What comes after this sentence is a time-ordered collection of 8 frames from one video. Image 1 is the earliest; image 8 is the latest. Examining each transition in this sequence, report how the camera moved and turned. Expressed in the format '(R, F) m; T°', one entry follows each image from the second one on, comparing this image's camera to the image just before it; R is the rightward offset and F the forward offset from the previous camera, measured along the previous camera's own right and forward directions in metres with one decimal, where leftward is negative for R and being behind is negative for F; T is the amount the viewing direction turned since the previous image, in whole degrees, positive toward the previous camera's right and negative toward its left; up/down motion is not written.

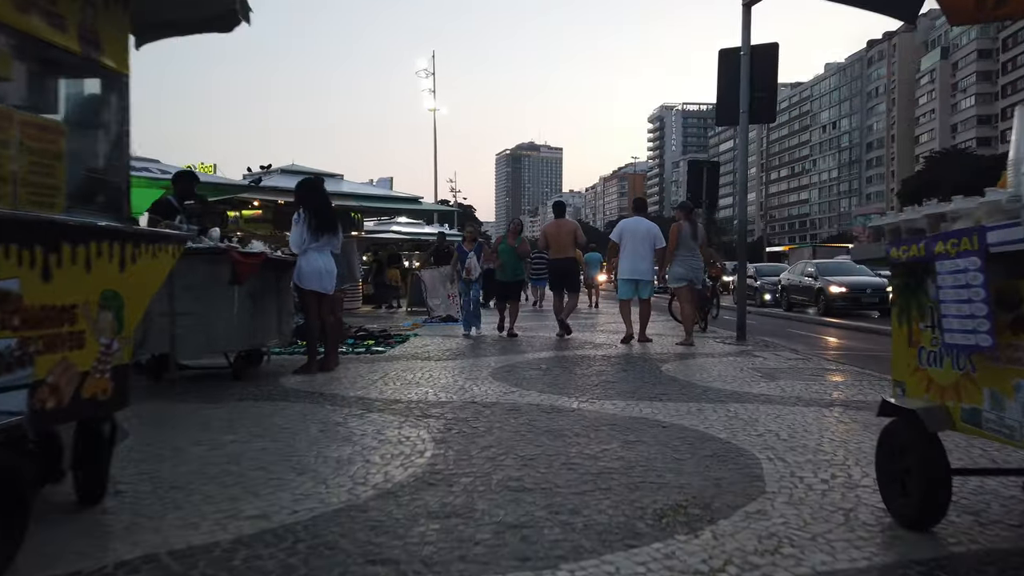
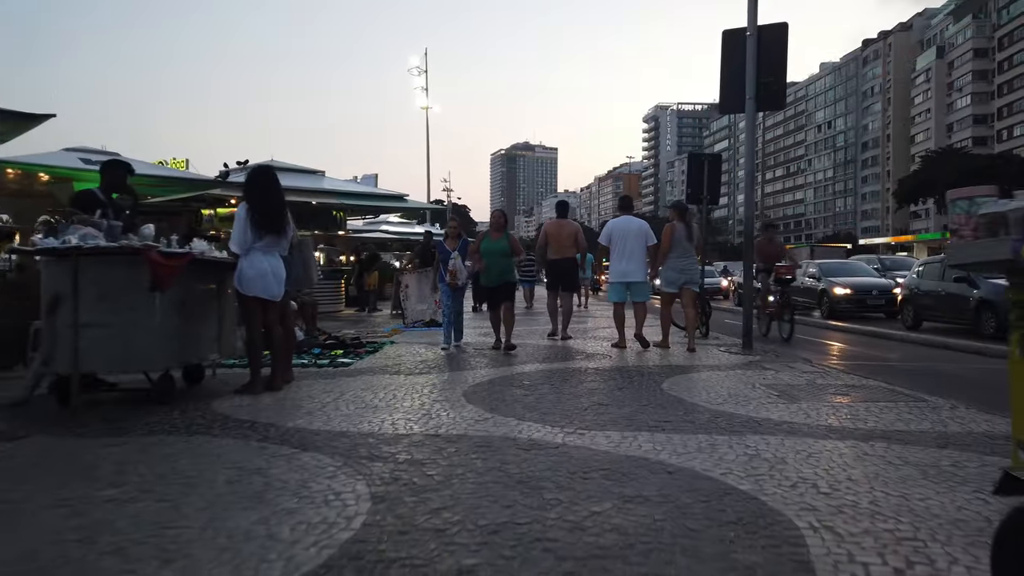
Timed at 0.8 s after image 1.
(+0.2, +1.0) m; 0°
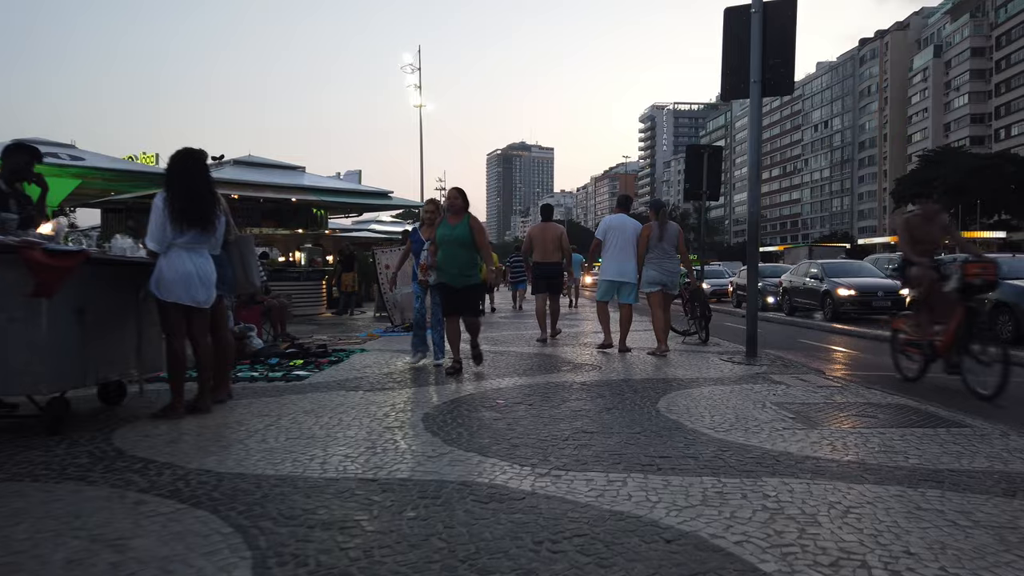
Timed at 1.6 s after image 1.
(+0.2, +1.0) m; 0°
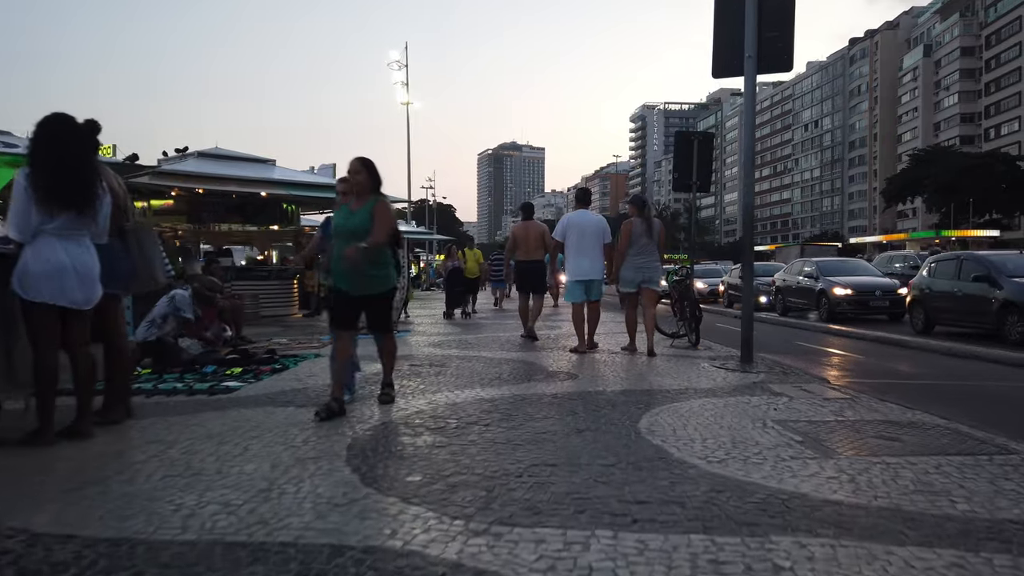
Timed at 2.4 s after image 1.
(+0.3, +1.0) m; +1°
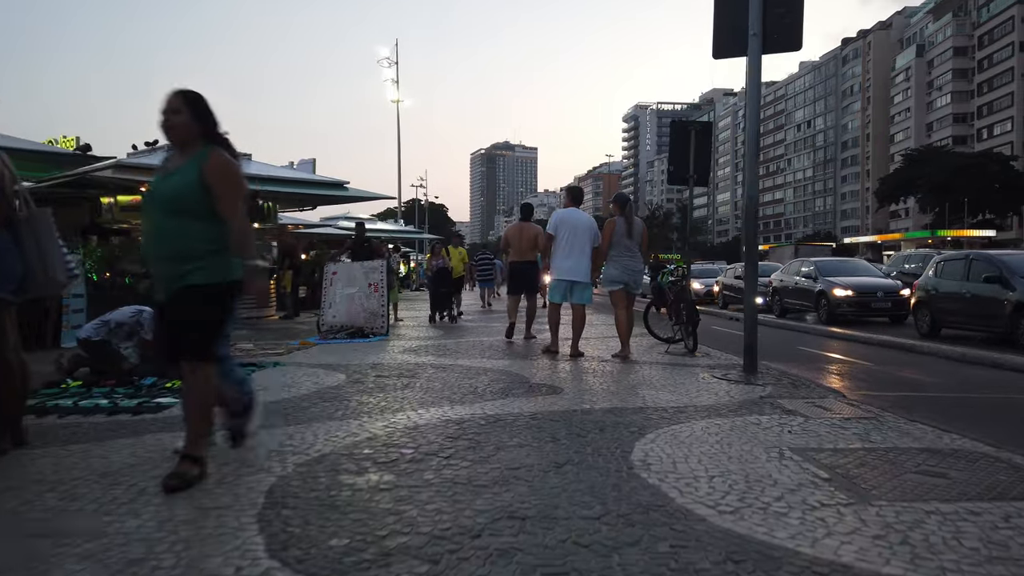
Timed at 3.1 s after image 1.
(+0.1, +0.8) m; +1°
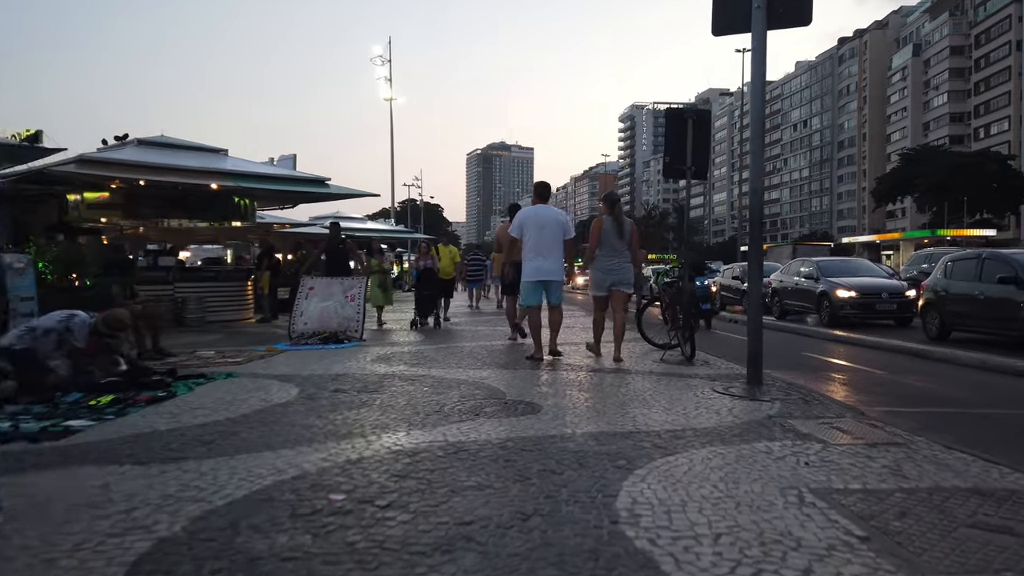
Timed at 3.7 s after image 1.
(+0.2, +0.8) m; 0°
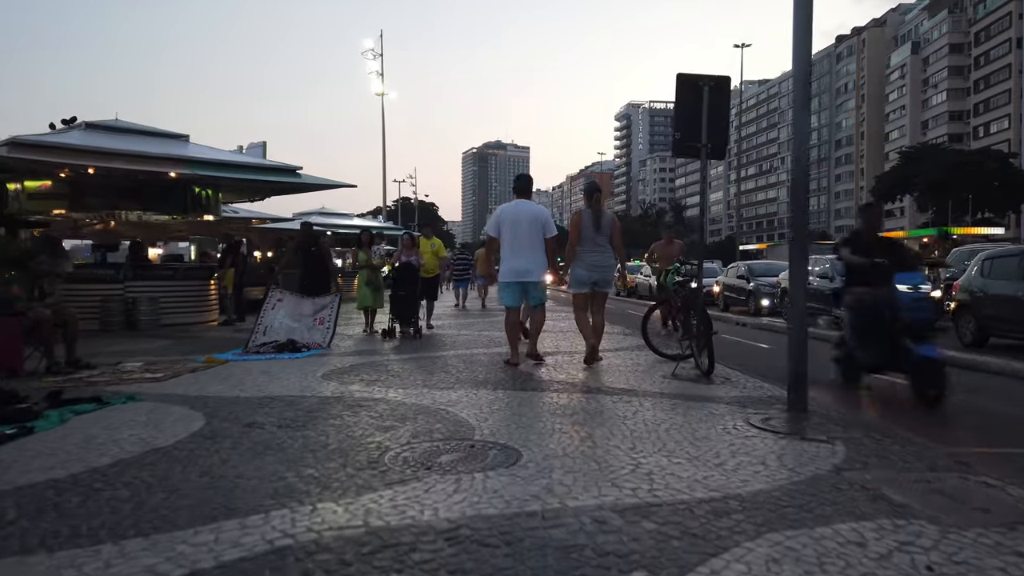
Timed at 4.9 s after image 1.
(+0.2, +1.6) m; 0°
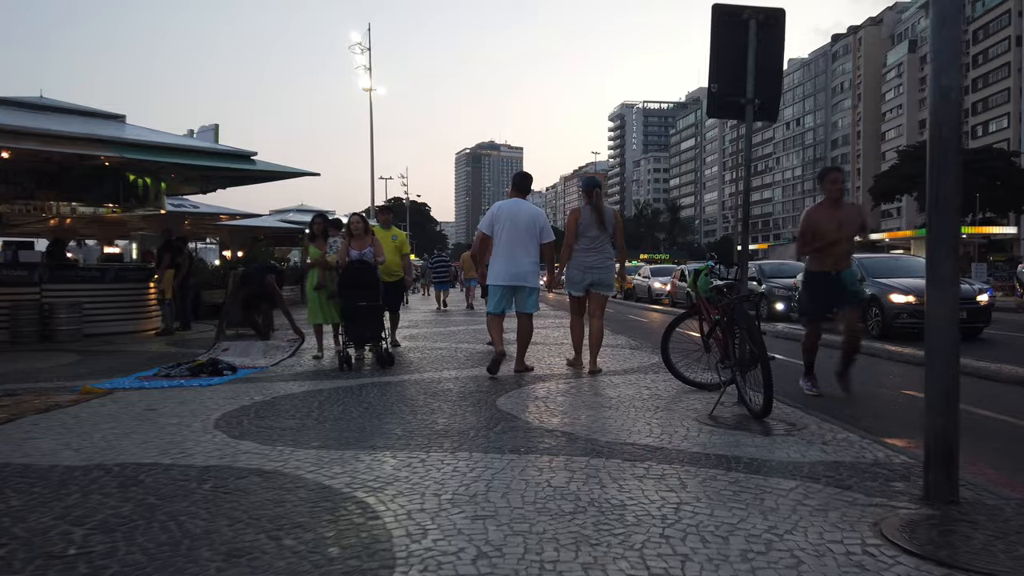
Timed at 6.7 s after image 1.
(+0.1, +2.2) m; 0°
